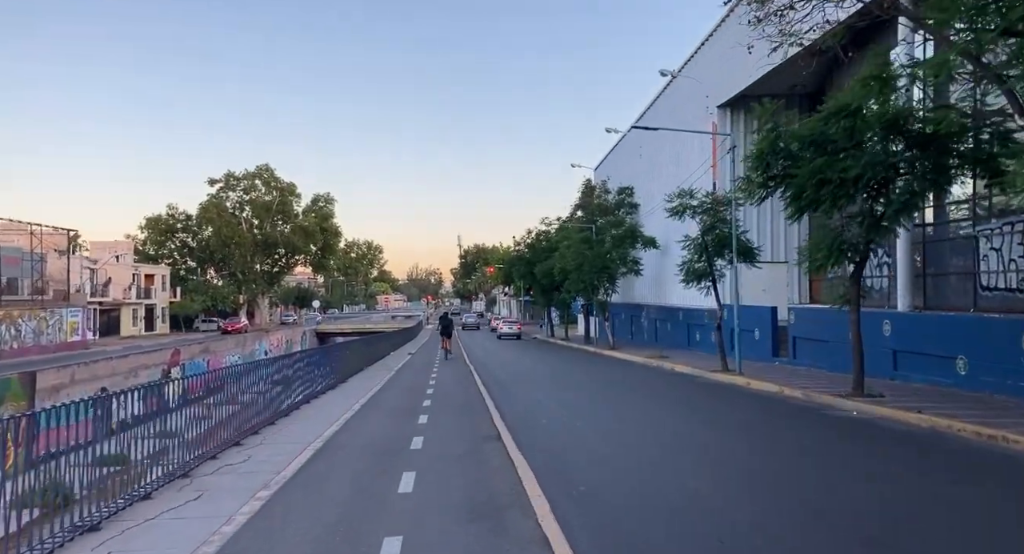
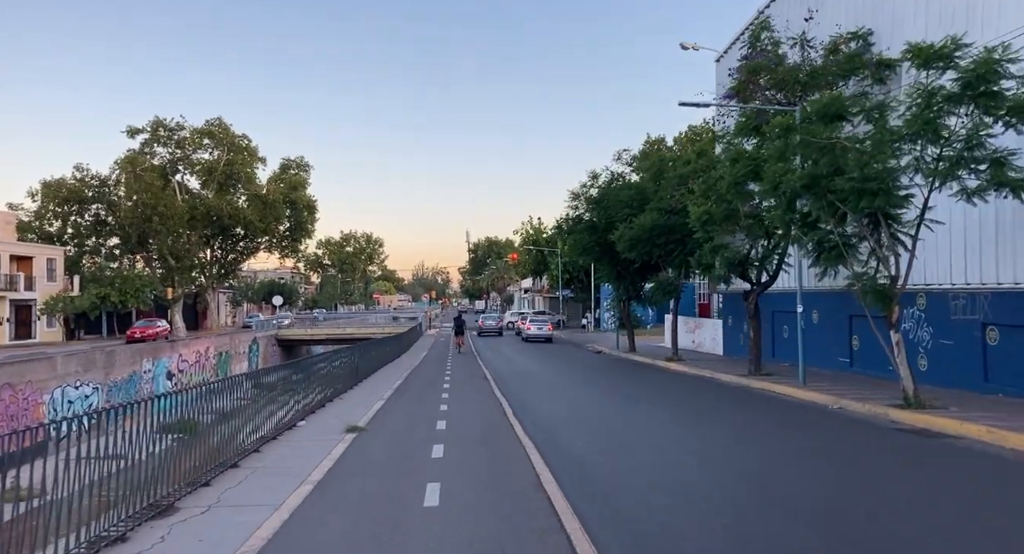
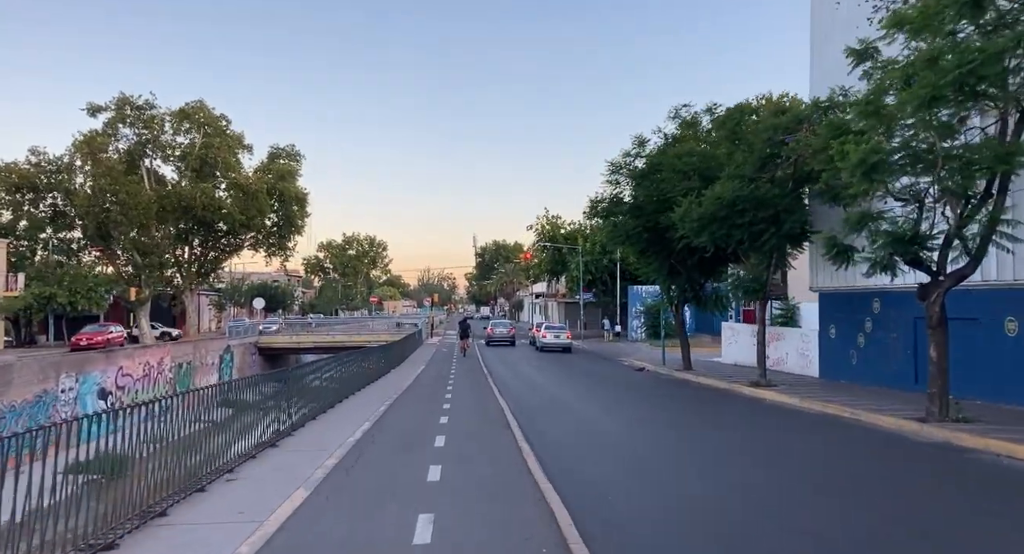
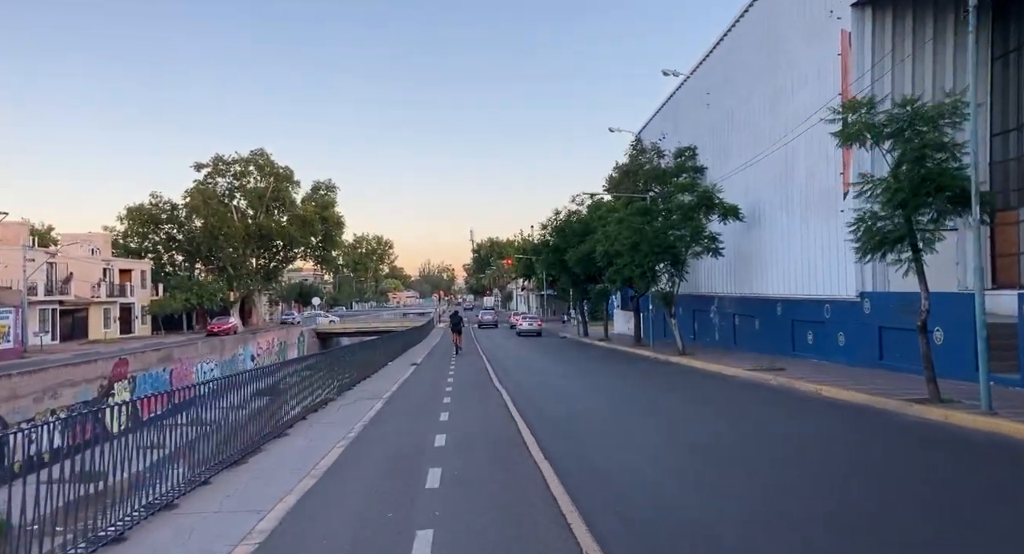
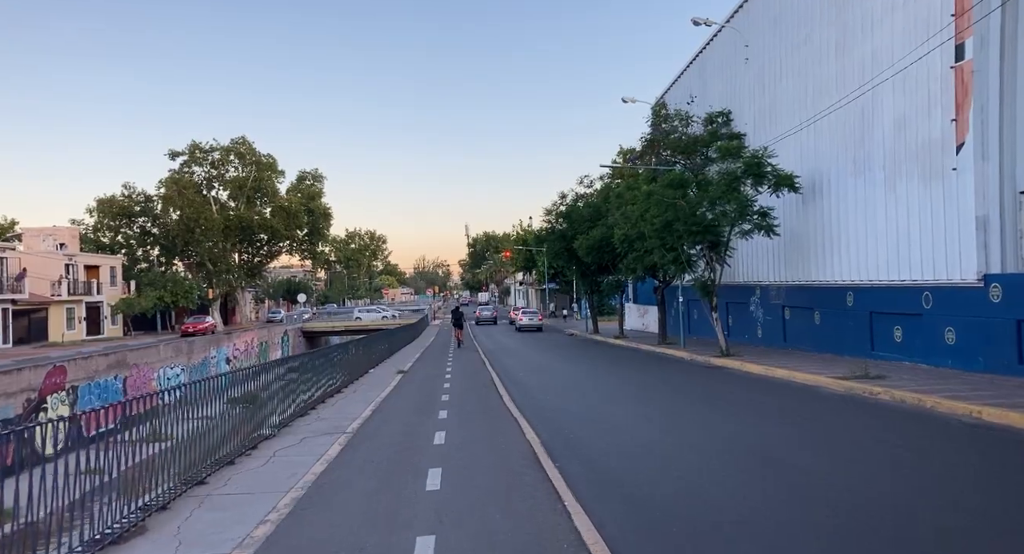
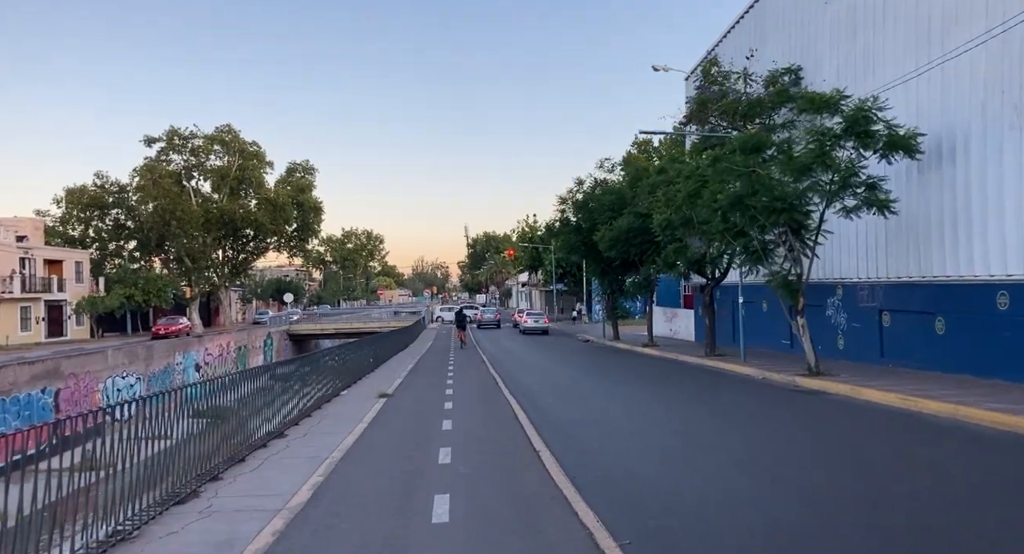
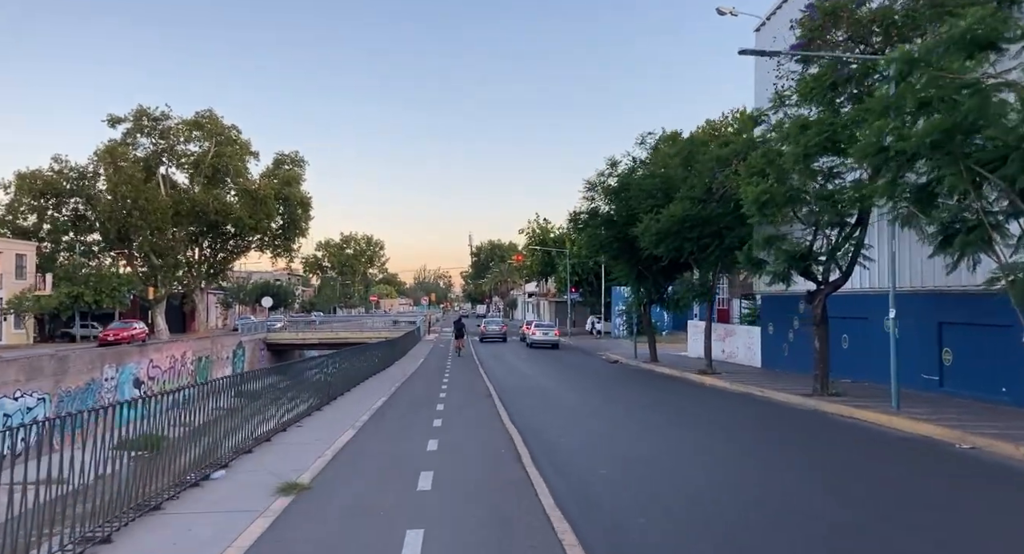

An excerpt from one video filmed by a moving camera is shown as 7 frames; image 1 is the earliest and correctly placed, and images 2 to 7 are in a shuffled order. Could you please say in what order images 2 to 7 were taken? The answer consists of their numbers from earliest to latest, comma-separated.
4, 5, 6, 2, 7, 3
